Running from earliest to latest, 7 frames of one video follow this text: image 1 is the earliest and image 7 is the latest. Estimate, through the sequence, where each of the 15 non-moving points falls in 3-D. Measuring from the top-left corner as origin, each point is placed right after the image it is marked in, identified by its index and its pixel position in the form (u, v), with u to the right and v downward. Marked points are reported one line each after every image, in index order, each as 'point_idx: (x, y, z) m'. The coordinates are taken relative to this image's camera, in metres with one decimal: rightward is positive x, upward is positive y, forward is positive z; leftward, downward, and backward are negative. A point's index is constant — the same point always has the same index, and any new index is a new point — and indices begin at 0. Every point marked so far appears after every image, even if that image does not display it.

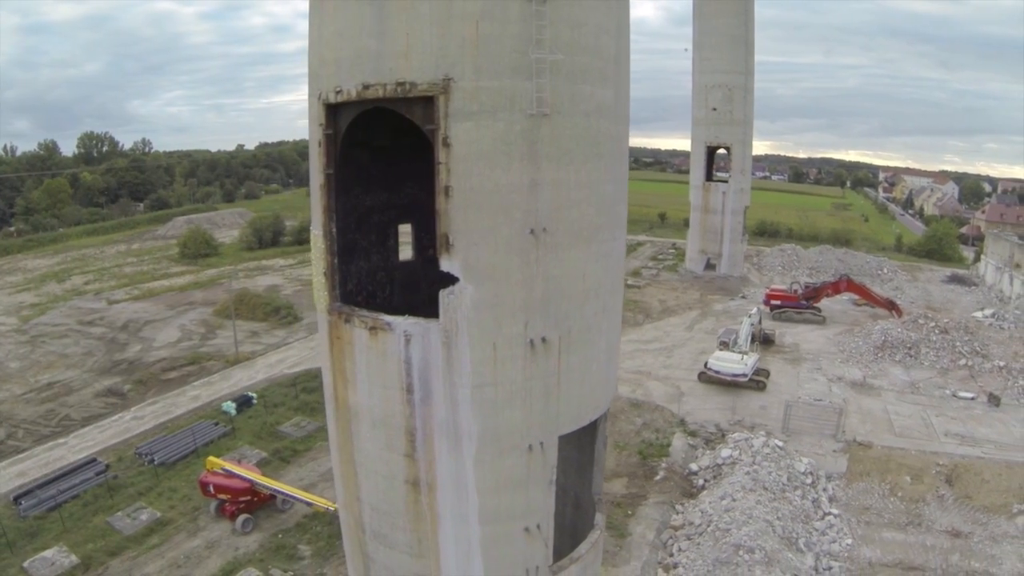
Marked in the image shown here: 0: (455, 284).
0: (-0.4, 0.0, +4.9) m
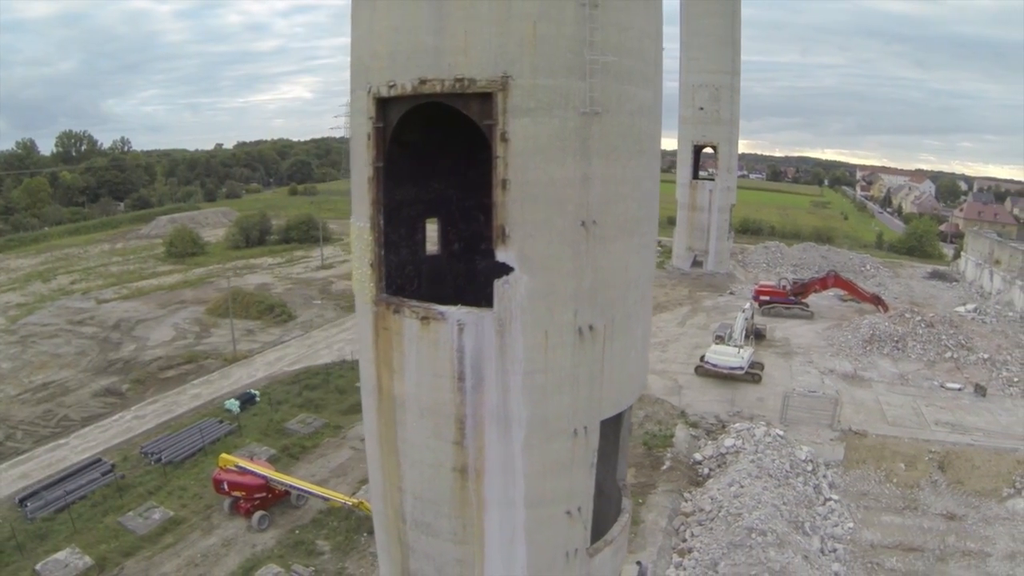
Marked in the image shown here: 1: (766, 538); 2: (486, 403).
0: (0.0, +0.1, +5.1) m
1: (+3.7, -3.6, +9.5) m
2: (-0.2, -0.9, +5.2) m
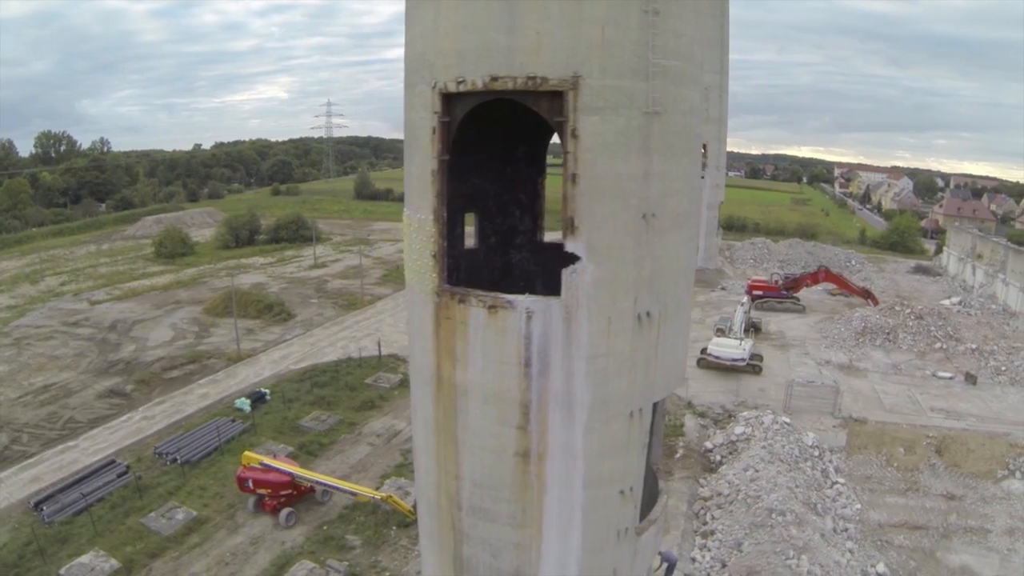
0: (+0.5, +0.2, +5.4) m
1: (+4.2, -3.5, +9.9) m
2: (+0.3, -0.8, +5.5) m
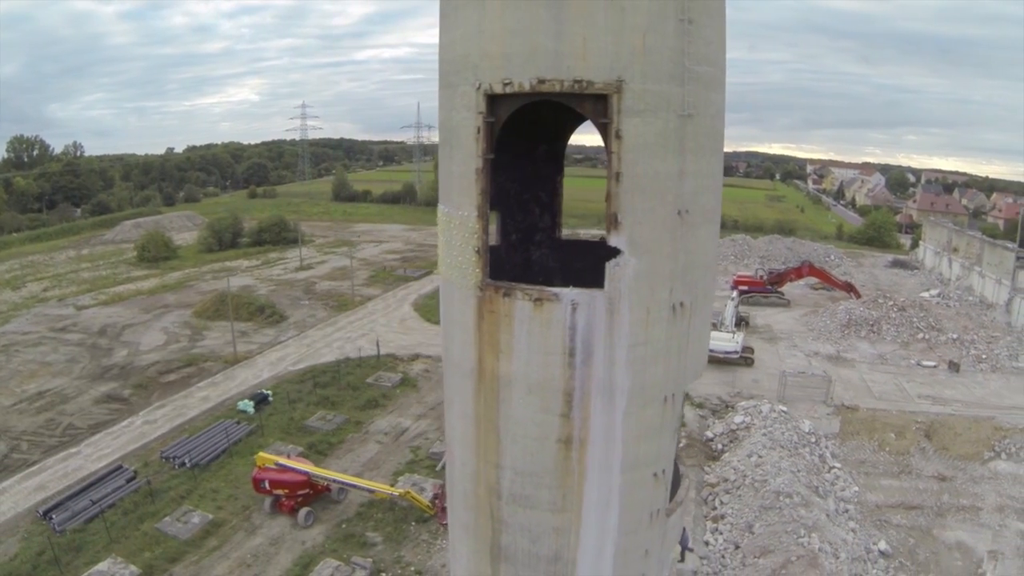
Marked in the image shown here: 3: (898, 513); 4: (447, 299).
0: (+0.9, +0.3, +5.7) m
1: (+4.5, -3.4, +10.4) m
2: (+0.8, -0.8, +5.8) m
3: (+7.1, -4.2, +12.0) m
4: (-0.7, -0.1, +6.6) m
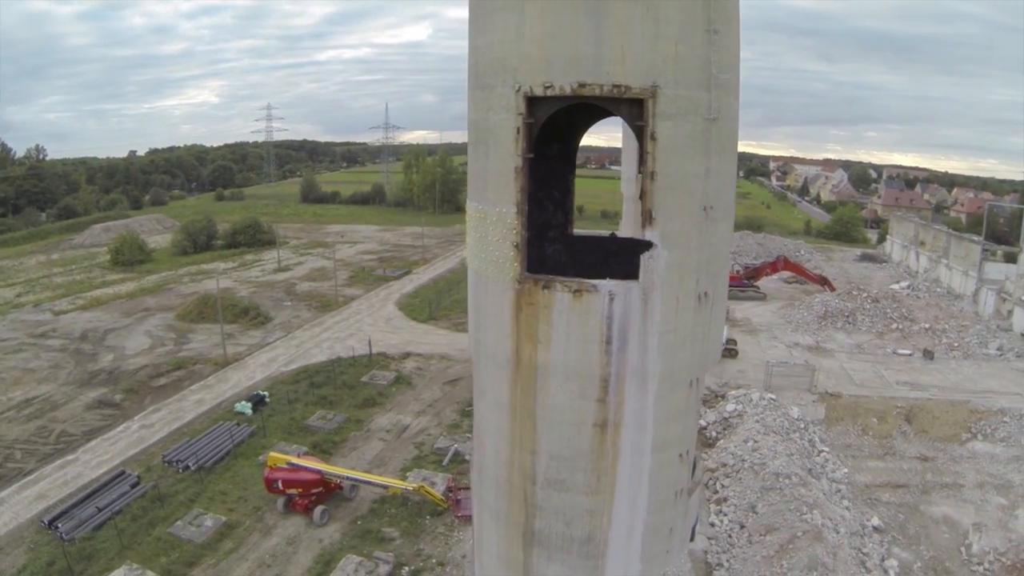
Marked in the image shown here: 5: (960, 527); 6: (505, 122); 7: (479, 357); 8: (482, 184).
0: (+1.3, +0.4, +6.1) m
1: (+4.7, -3.2, +10.9) m
2: (+1.1, -0.7, +6.2) m
3: (+7.3, -4.0, +12.6) m
4: (-0.4, 0.0, +6.9) m
5: (+7.9, -4.2, +11.5) m
6: (-0.1, +1.6, +6.2) m
7: (-0.4, -0.7, +7.0) m
8: (-0.3, +1.1, +6.5) m
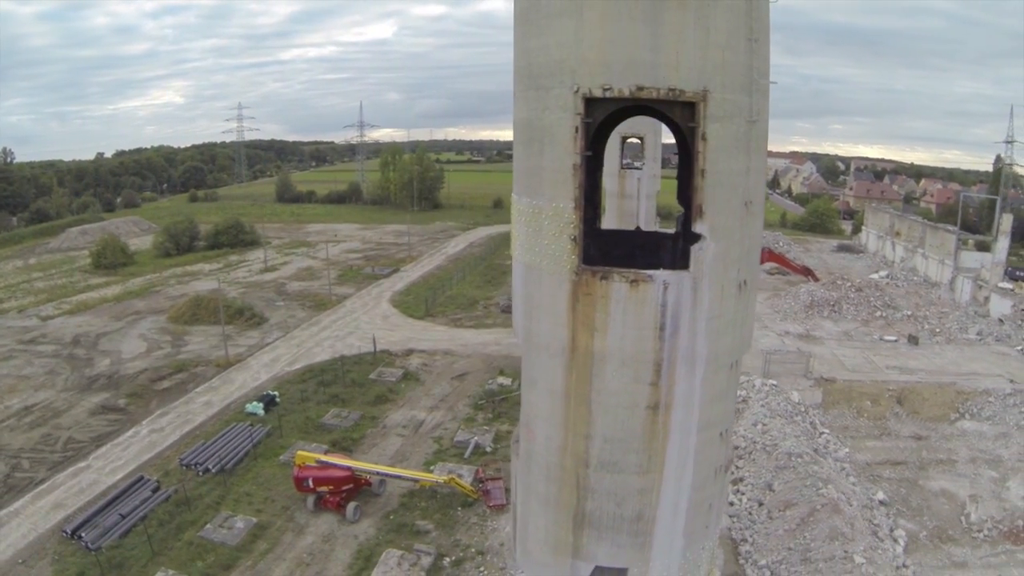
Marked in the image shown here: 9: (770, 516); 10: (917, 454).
0: (+1.9, +0.5, +6.6) m
1: (+5.2, -3.0, +11.5) m
2: (+1.7, -0.6, +6.7) m
3: (+7.7, -3.7, +13.3) m
4: (+0.2, 0.0, +7.3) m
5: (+8.4, -4.0, +12.3) m
6: (+0.5, +1.7, +6.6) m
7: (+0.2, -0.7, +7.4) m
8: (+0.3, +1.1, +6.9) m
9: (+4.1, -3.7, +10.4) m
10: (+8.7, -3.6, +14.1) m
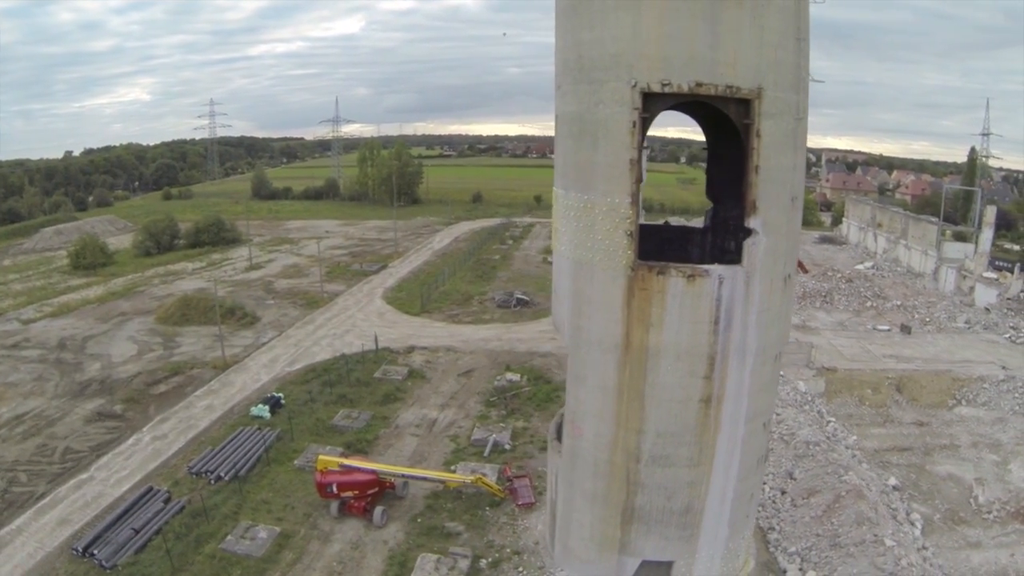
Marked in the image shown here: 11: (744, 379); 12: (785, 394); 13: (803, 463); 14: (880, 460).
0: (+2.5, +0.5, +6.8) m
1: (+5.6, -2.9, +11.8) m
2: (+2.3, -0.6, +6.9) m
3: (+8.1, -3.5, +13.8) m
4: (+0.8, +0.1, +7.4) m
5: (+8.8, -3.8, +12.7) m
6: (+1.1, +1.7, +6.7) m
7: (+0.8, -0.6, +7.6) m
8: (+0.8, +1.2, +7.1) m
9: (+4.6, -3.5, +10.7) m
10: (+9.1, -3.4, +14.5) m
11: (+2.5, -1.0, +7.1) m
12: (+6.3, -2.5, +14.9) m
13: (+5.1, -3.1, +11.5) m
14: (+7.6, -3.6, +13.4) m
